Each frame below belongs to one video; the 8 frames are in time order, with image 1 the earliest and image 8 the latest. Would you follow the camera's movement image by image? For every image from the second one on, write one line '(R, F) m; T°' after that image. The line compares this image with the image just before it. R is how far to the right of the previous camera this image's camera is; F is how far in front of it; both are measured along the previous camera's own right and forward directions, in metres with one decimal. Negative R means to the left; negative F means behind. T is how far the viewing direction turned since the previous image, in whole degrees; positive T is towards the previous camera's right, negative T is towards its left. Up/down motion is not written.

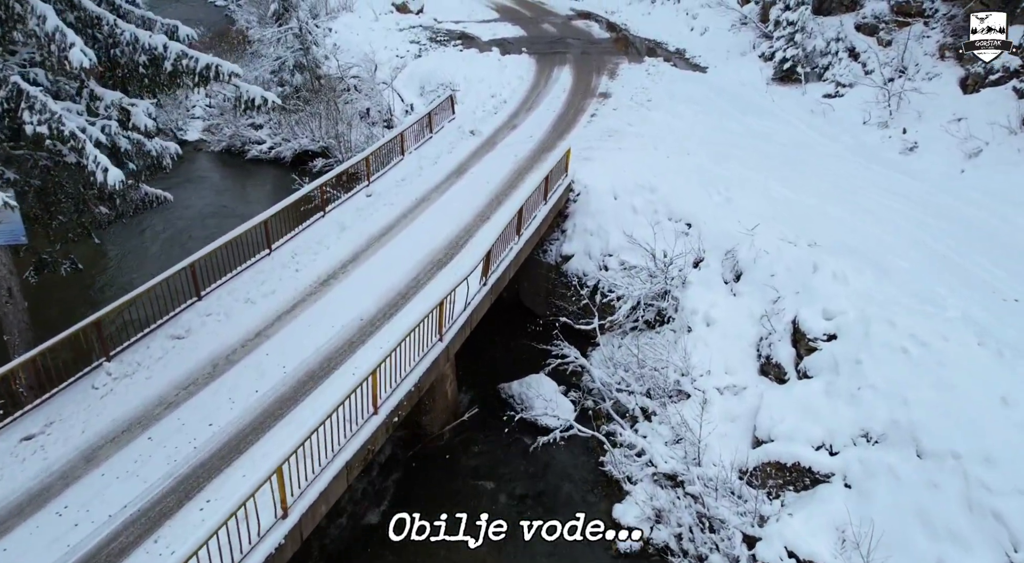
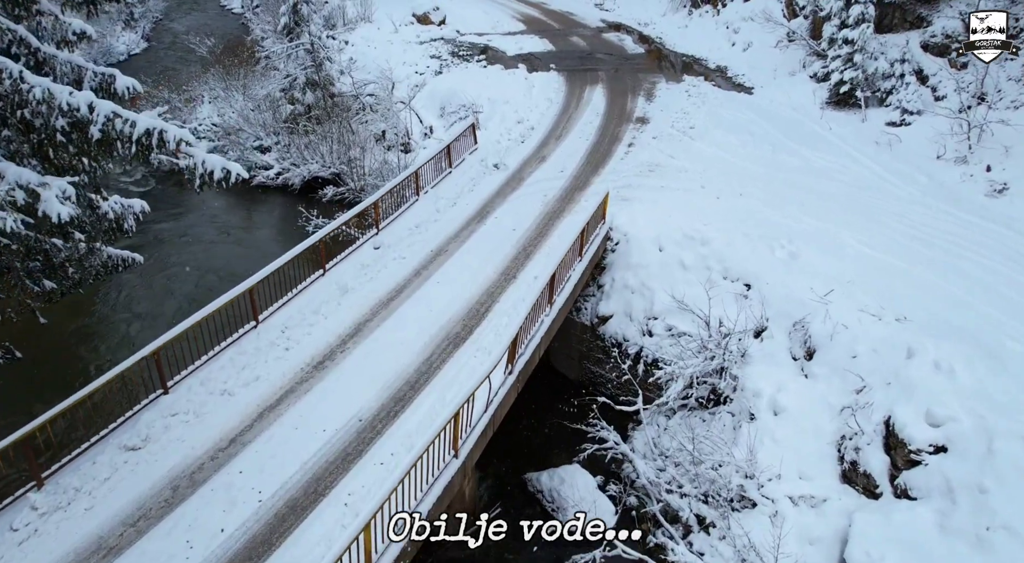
(-0.2, +2.4) m; -2°
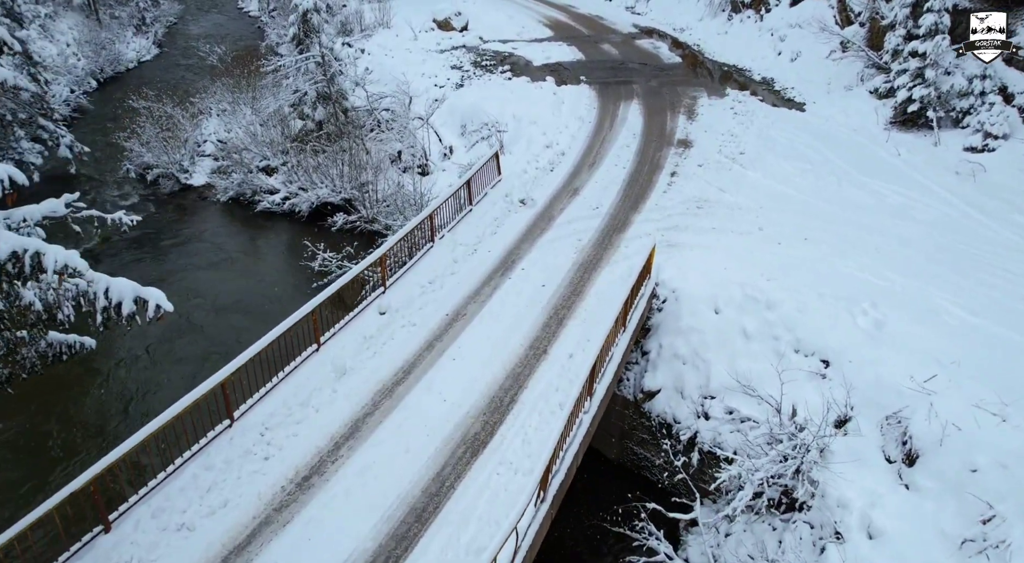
(-0.1, +2.4) m; -2°
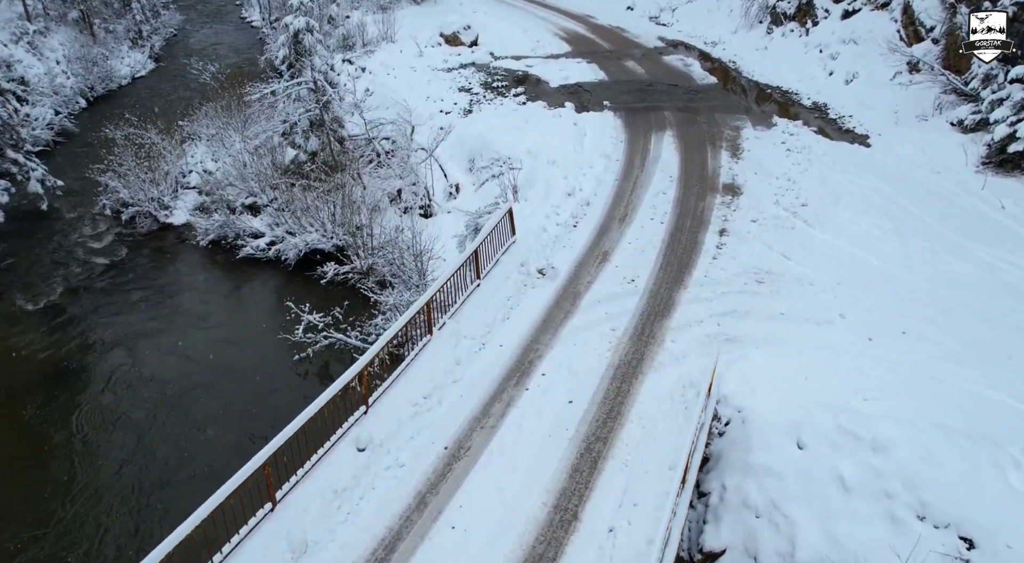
(-0.1, +3.1) m; -1°
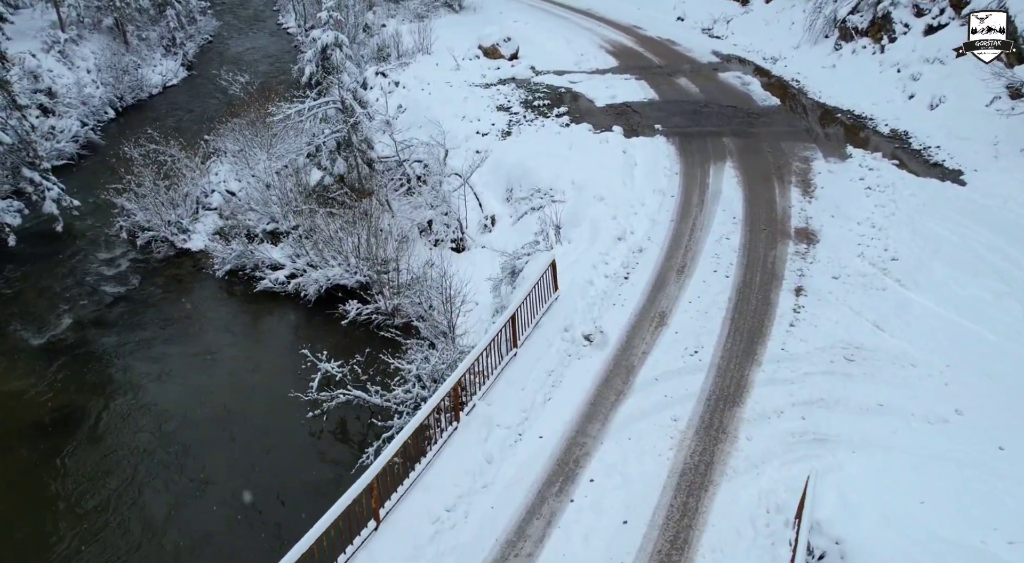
(-0.2, +2.0) m; -3°
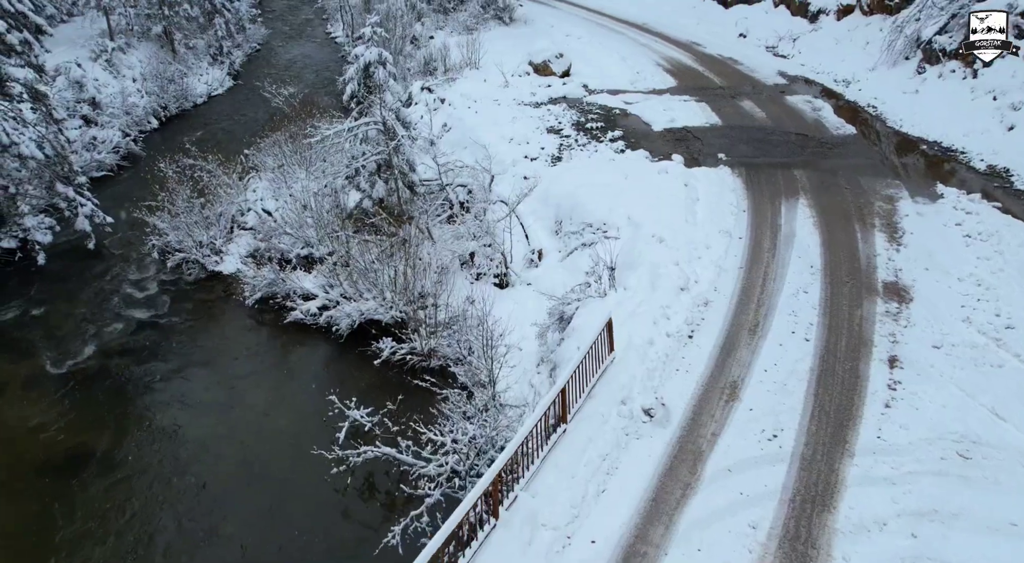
(-0.2, +1.5) m; -3°
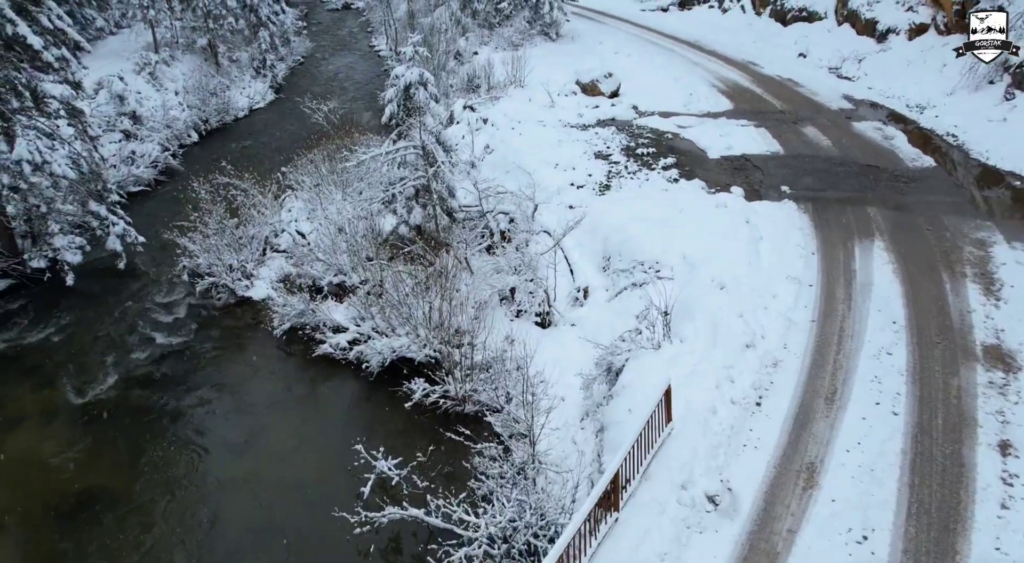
(-0.1, +1.3) m; -3°
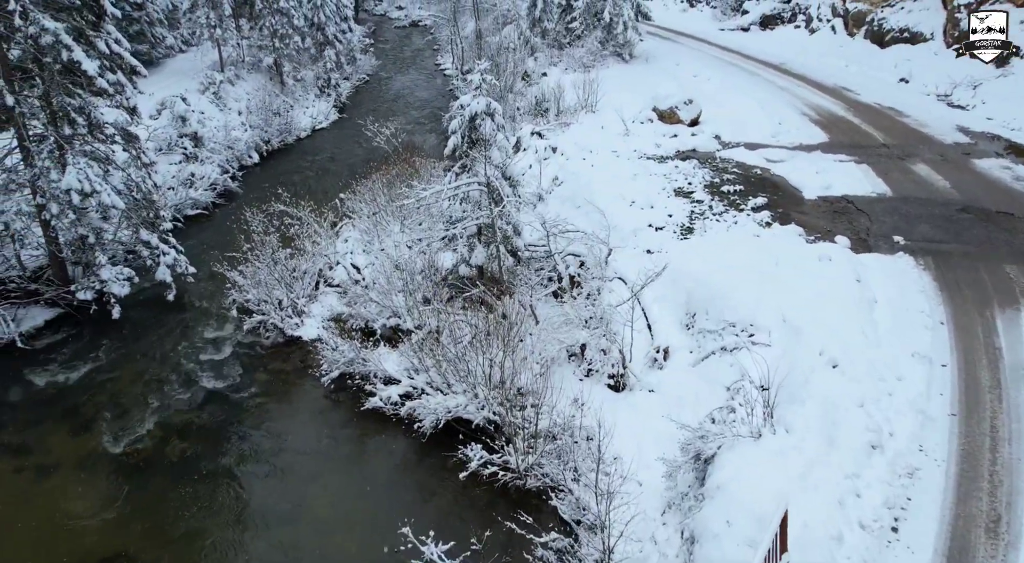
(-0.3, +1.8) m; -4°
